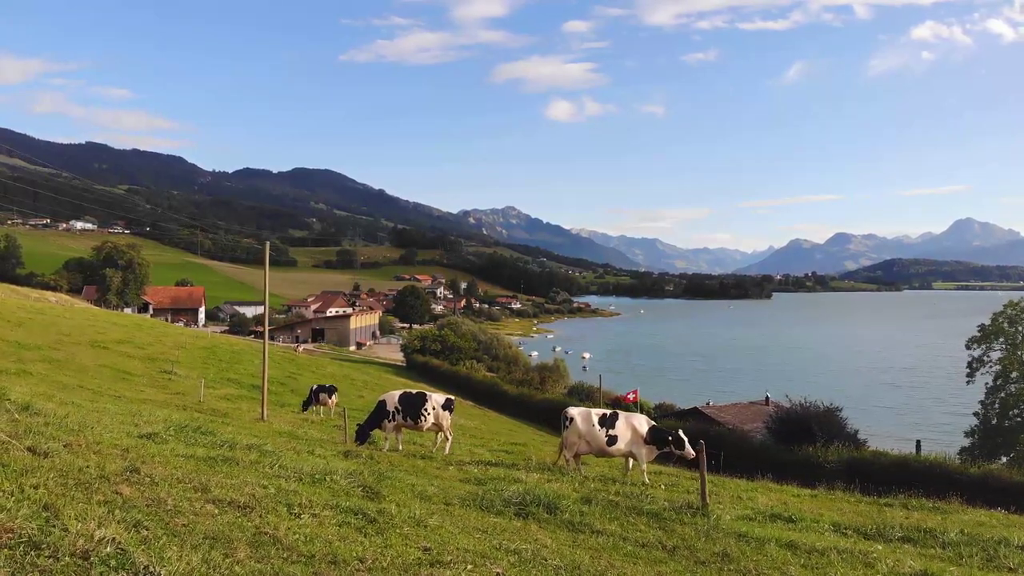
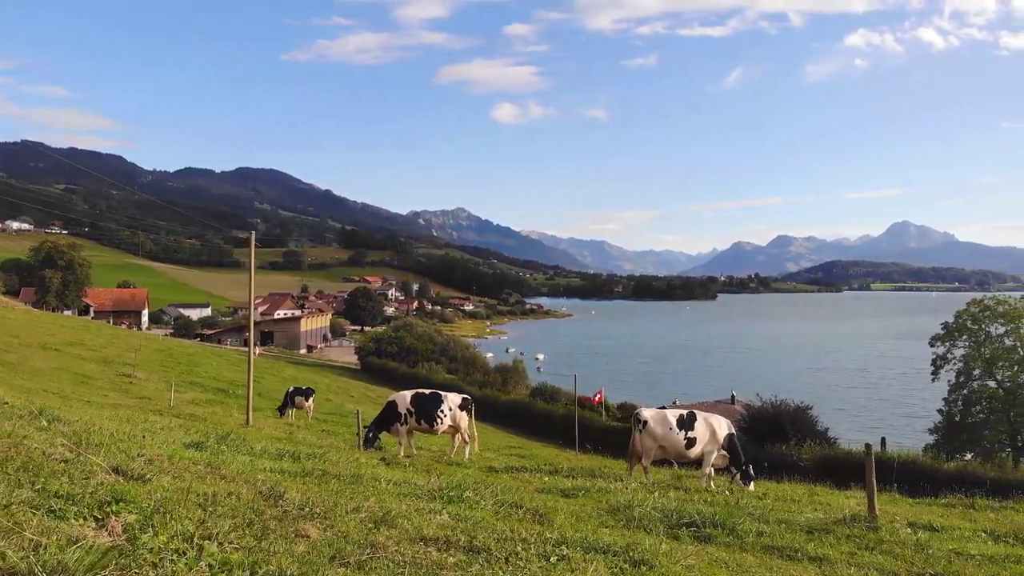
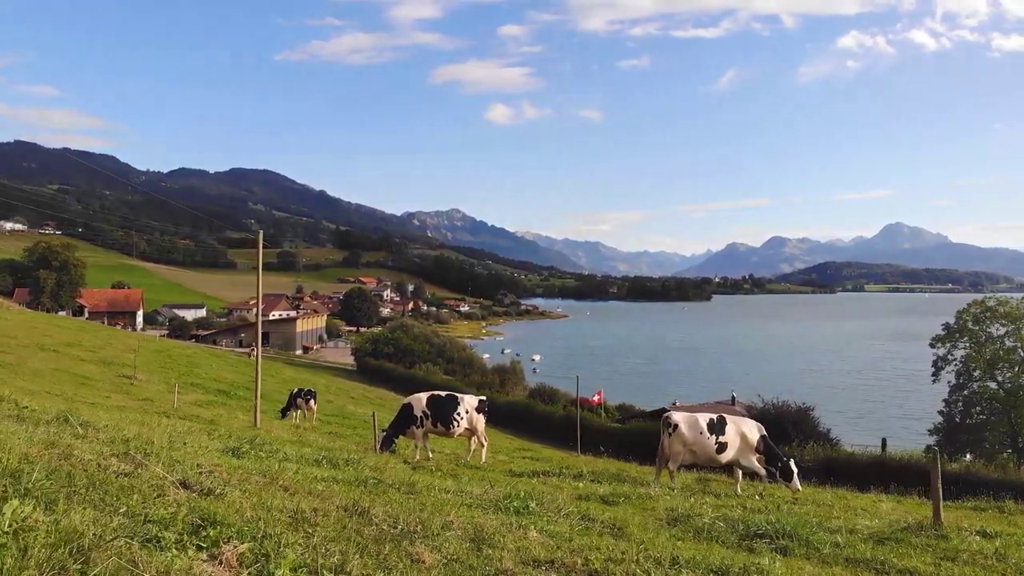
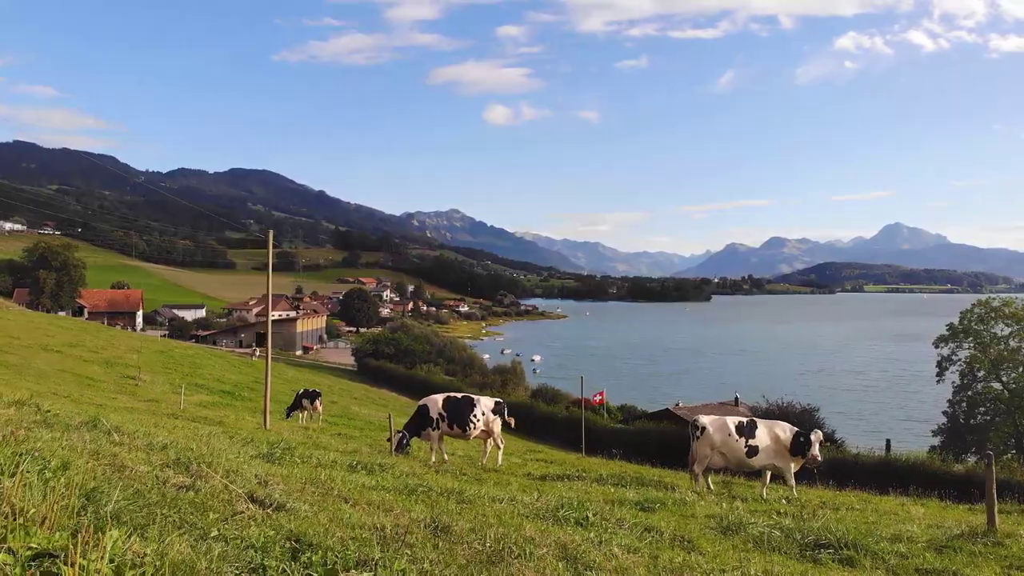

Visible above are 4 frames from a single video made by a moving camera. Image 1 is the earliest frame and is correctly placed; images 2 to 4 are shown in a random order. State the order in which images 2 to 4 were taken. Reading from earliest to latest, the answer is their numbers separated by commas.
2, 3, 4
